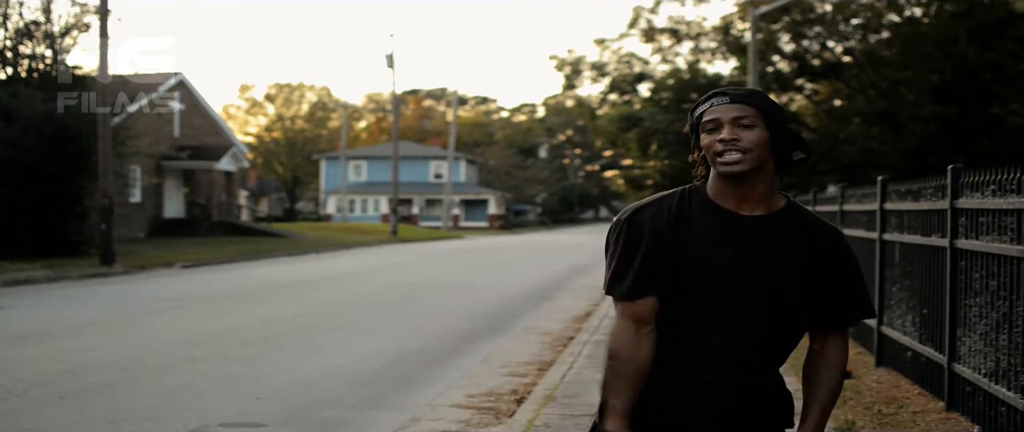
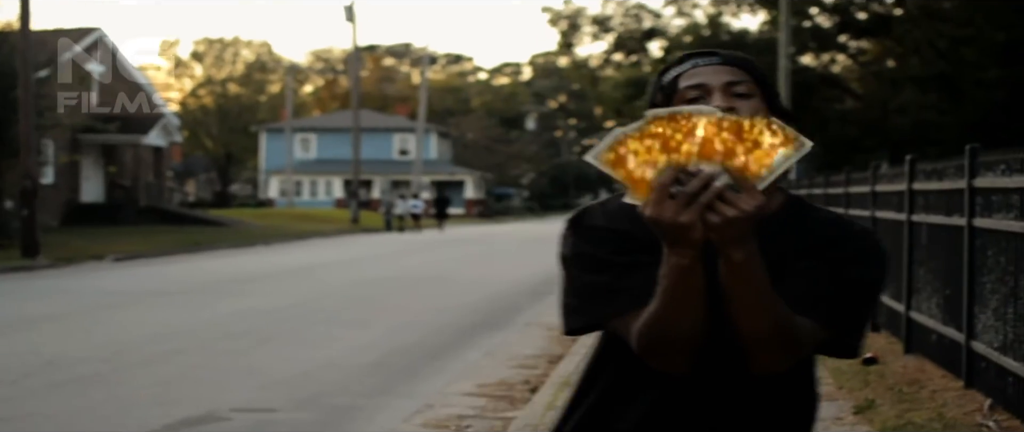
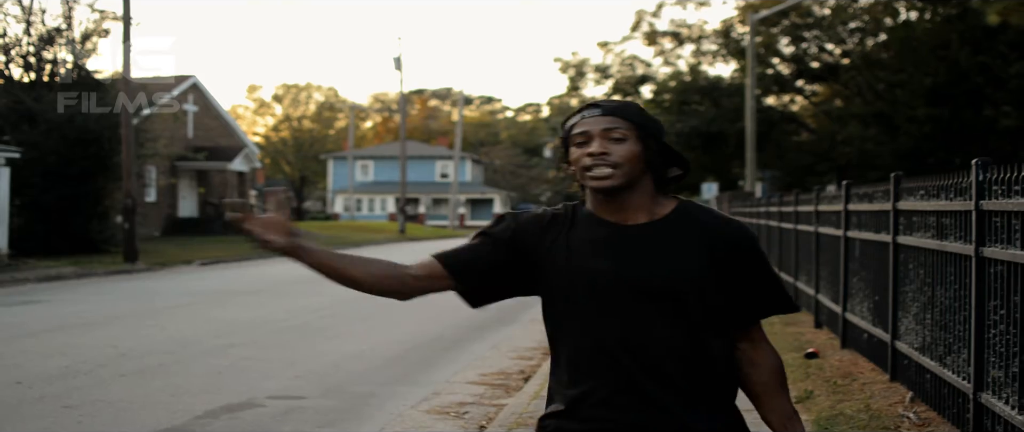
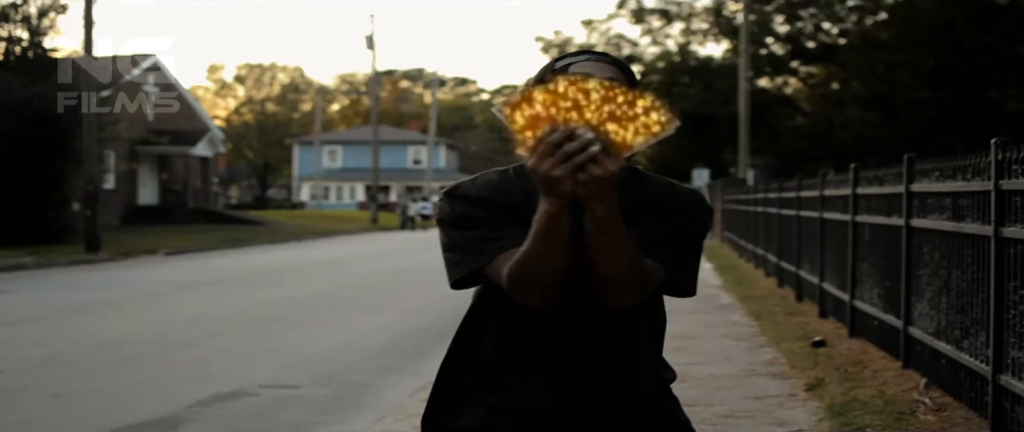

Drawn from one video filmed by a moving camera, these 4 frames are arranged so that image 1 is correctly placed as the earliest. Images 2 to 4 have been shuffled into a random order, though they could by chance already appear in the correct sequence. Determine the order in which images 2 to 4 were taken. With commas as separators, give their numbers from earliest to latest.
3, 4, 2
